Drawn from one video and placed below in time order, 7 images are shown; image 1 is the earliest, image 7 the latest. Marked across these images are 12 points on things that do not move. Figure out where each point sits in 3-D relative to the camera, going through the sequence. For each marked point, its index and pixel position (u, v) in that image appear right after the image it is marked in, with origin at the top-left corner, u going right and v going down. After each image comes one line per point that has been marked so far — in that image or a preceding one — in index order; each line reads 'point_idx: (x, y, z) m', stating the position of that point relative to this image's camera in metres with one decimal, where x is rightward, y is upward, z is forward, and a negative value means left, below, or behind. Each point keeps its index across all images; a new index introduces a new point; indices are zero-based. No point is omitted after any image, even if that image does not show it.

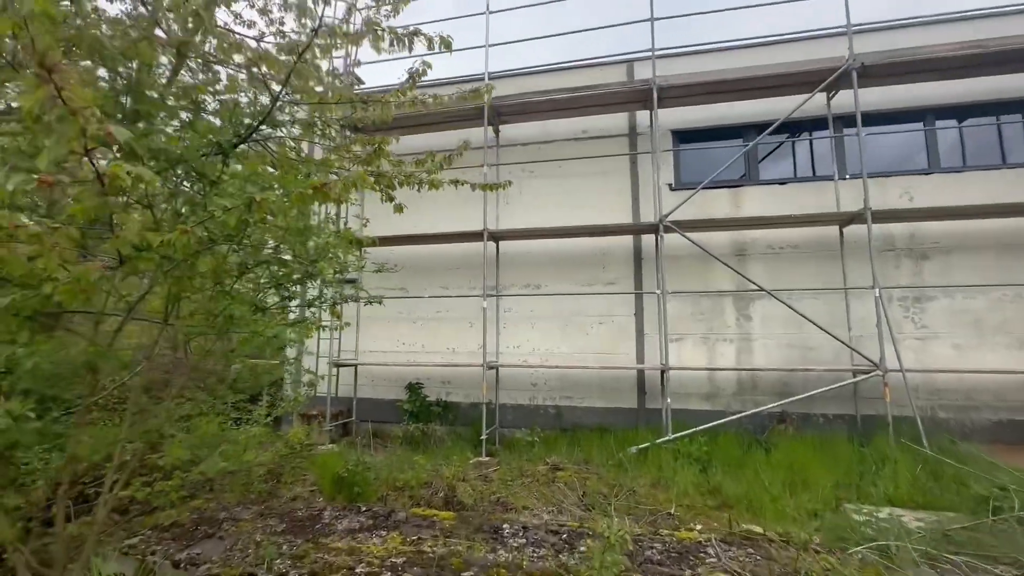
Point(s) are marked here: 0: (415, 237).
0: (-1.3, +0.7, +6.2) m
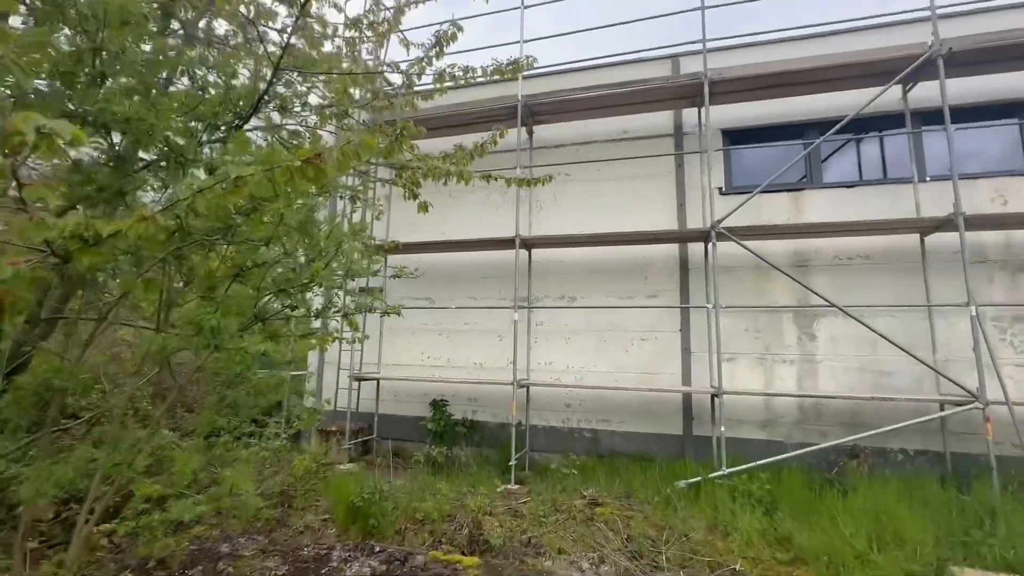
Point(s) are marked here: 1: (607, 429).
0: (-0.9, +0.5, +5.8) m
1: (+1.1, -1.6, +5.5) m
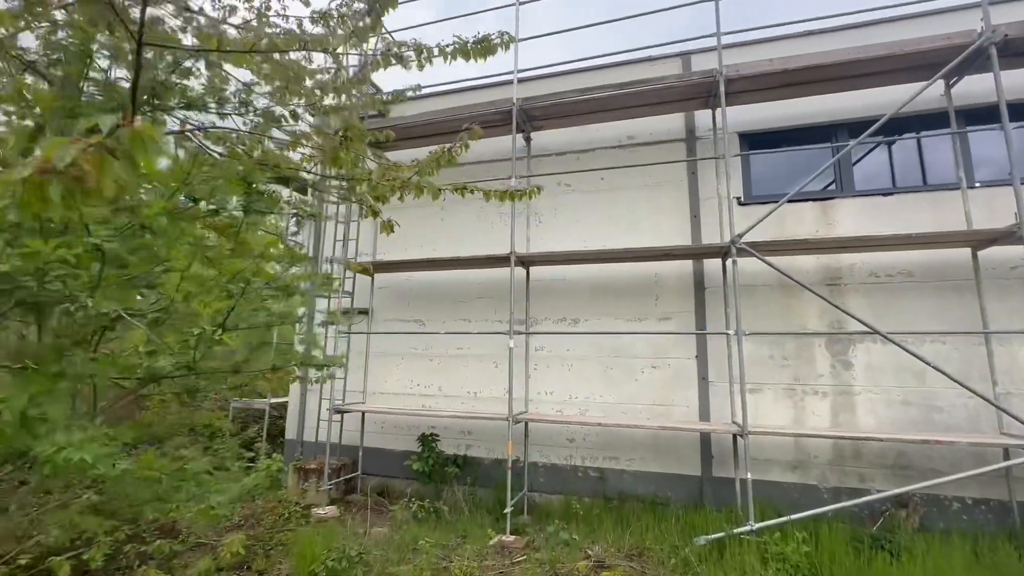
0: (-0.9, +0.3, +5.3) m
1: (+1.1, -1.9, +4.9) m
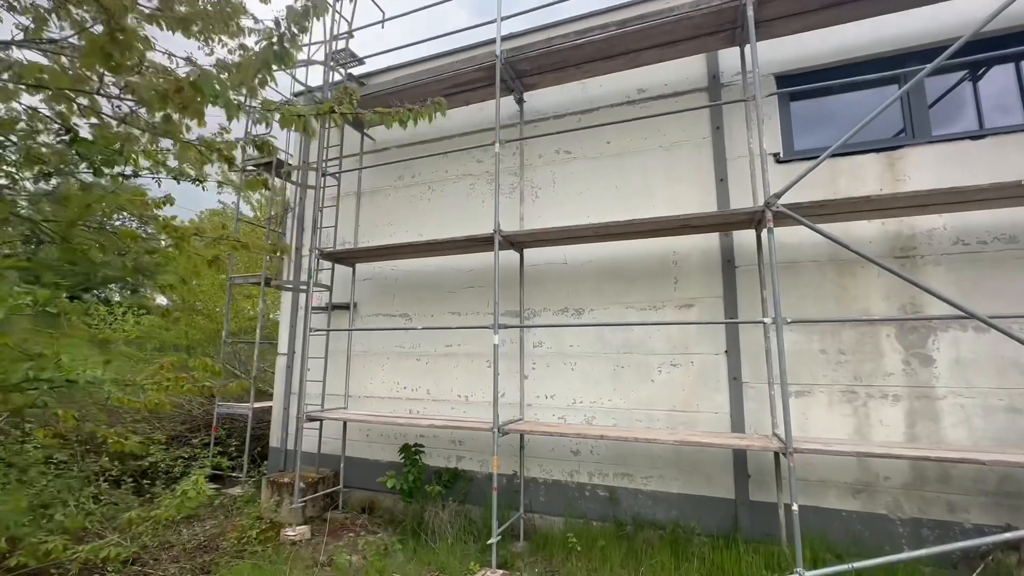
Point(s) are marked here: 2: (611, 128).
0: (-1.0, +0.4, +4.6) m
1: (+1.0, -1.7, +4.0) m
2: (+1.0, +1.6, +4.6) m
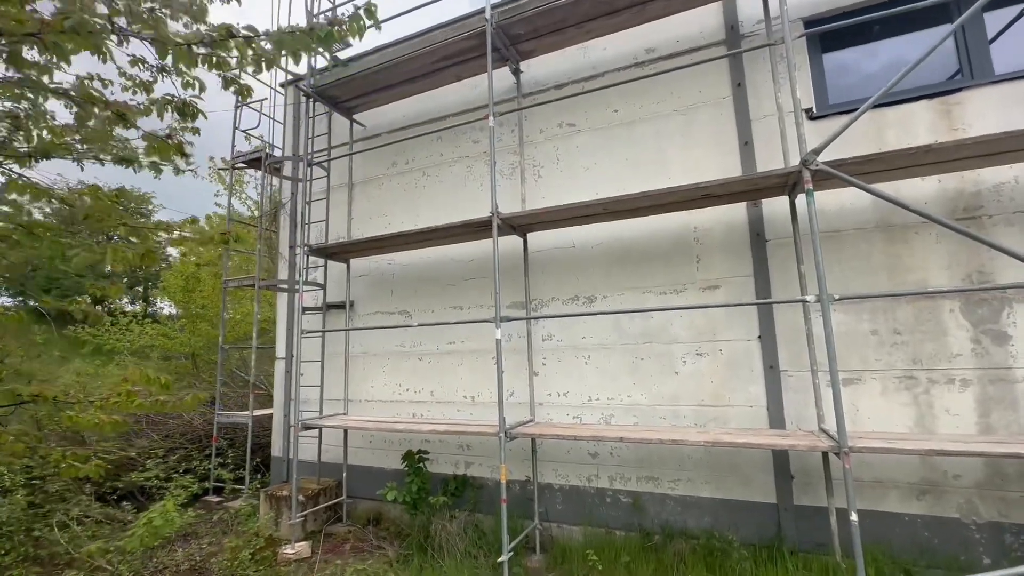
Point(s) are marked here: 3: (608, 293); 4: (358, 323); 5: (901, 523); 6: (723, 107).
0: (-1.0, +0.5, +4.2) m
1: (+1.1, -1.6, +3.6) m
2: (+0.9, +1.7, +4.1) m
3: (+0.8, 0.0, +3.9) m
4: (-1.6, -0.4, +5.0) m
5: (+2.5, -1.5, +3.0) m
6: (+1.7, +1.5, +3.7) m
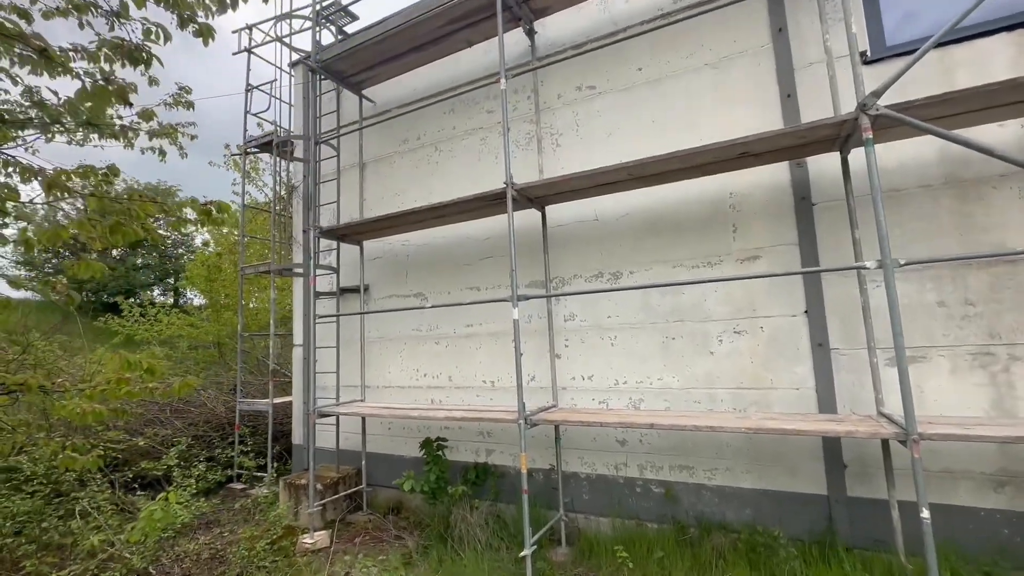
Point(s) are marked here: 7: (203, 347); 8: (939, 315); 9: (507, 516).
0: (-0.8, +0.6, +4.0) m
1: (+1.3, -1.4, +3.3) m
2: (+1.0, +1.9, +3.7) m
3: (+1.0, +0.2, +3.6) m
4: (-1.4, -0.2, +4.8) m
5: (+2.6, -1.3, +2.6) m
6: (+1.8, +1.7, +3.3) m
7: (-4.8, -0.9, +7.3) m
8: (+2.5, -0.2, +2.8) m
9: (0.0, -1.8, +3.7) m
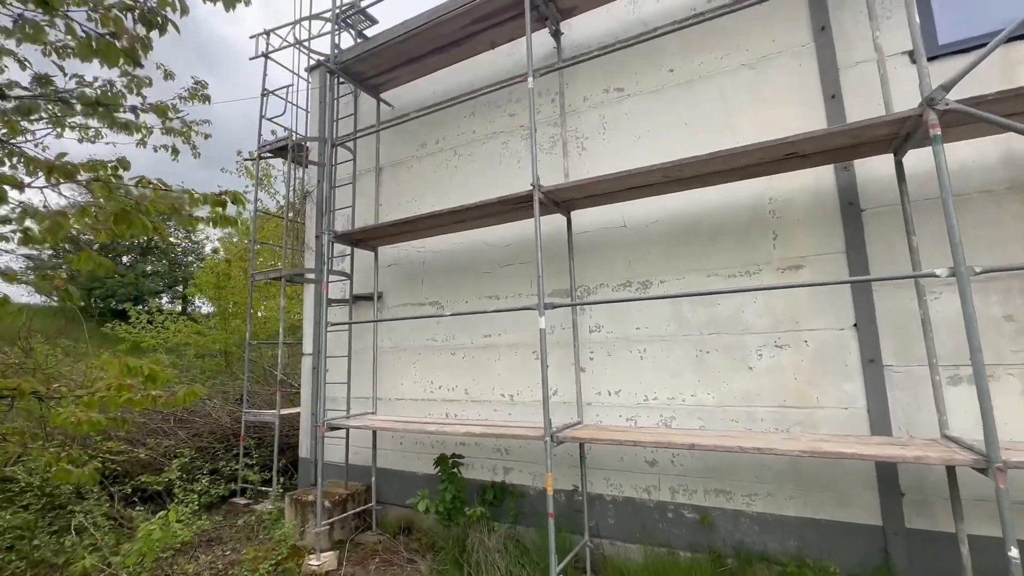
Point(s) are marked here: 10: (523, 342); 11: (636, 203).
0: (-0.7, +0.6, +3.9) m
1: (+1.4, -1.4, +3.1) m
2: (+1.2, +1.8, +3.6) m
3: (+1.1, +0.1, +3.4) m
4: (-1.2, -0.3, +4.6) m
5: (+2.7, -1.4, +2.3) m
6: (+2.0, +1.6, +3.2) m
7: (-4.6, -1.0, +7.2) m
8: (+2.7, -0.2, +2.6) m
9: (+0.1, -1.9, +3.5) m
10: (+0.1, -0.5, +4.0) m
11: (+1.0, +0.6, +3.6) m
